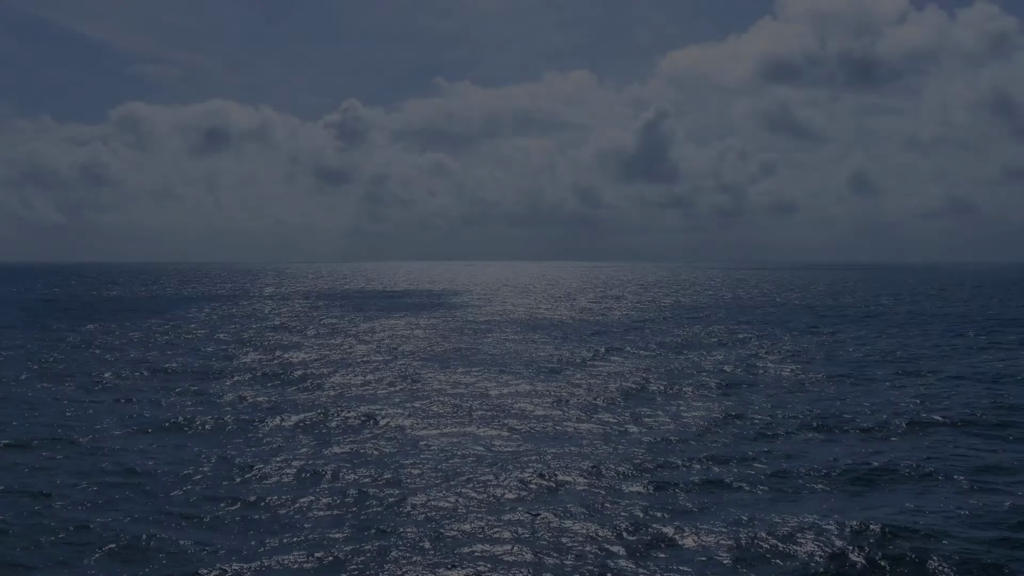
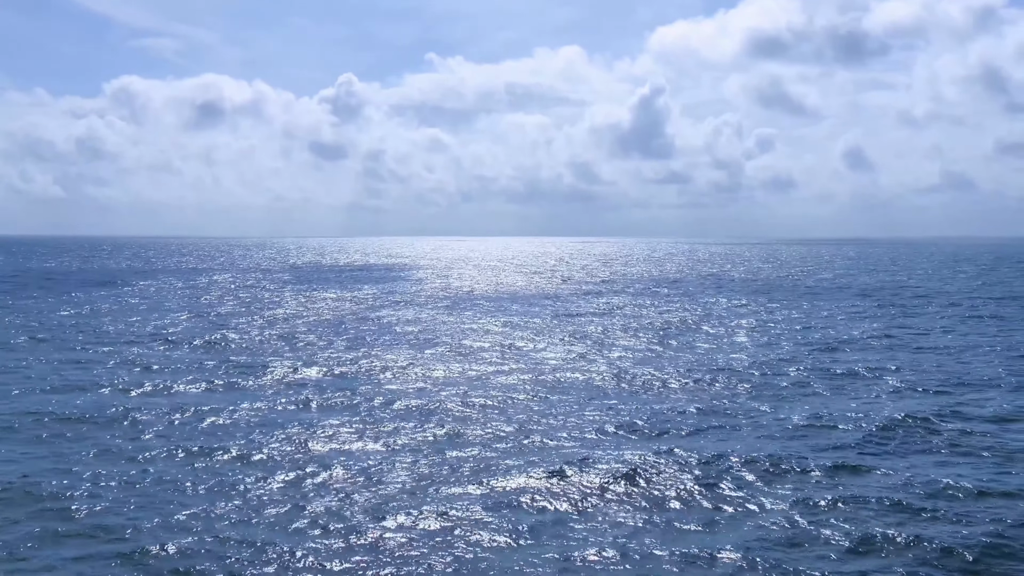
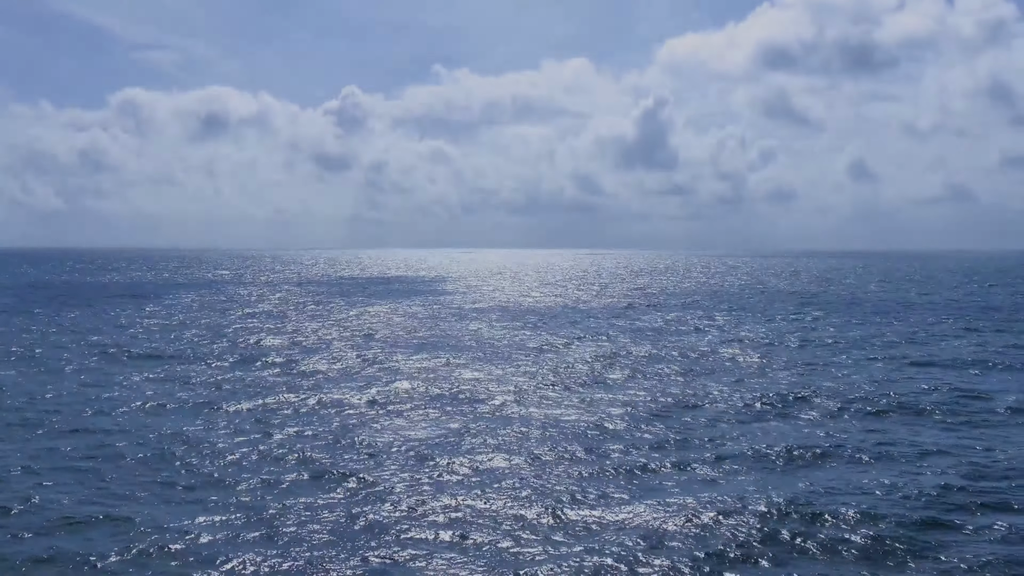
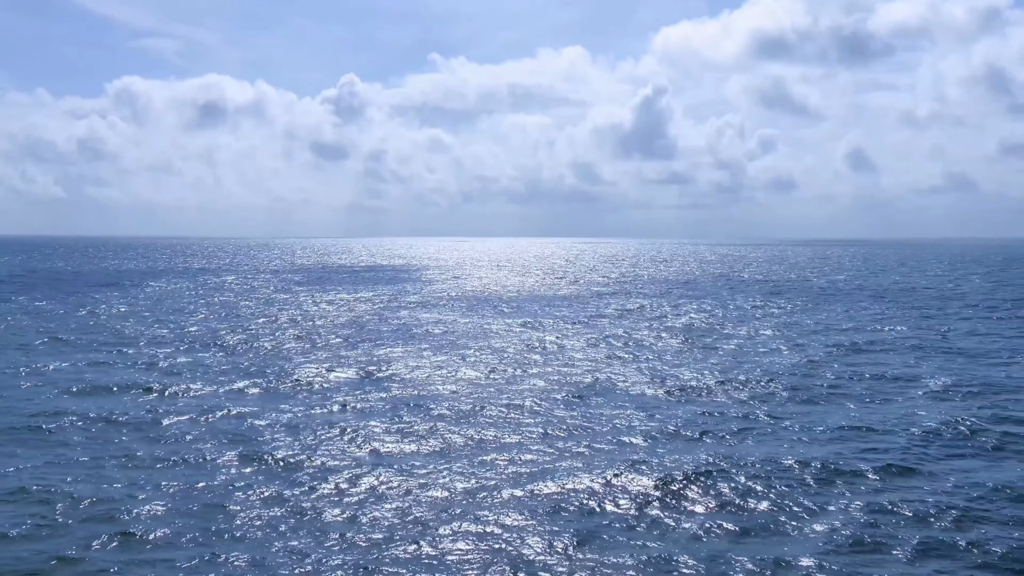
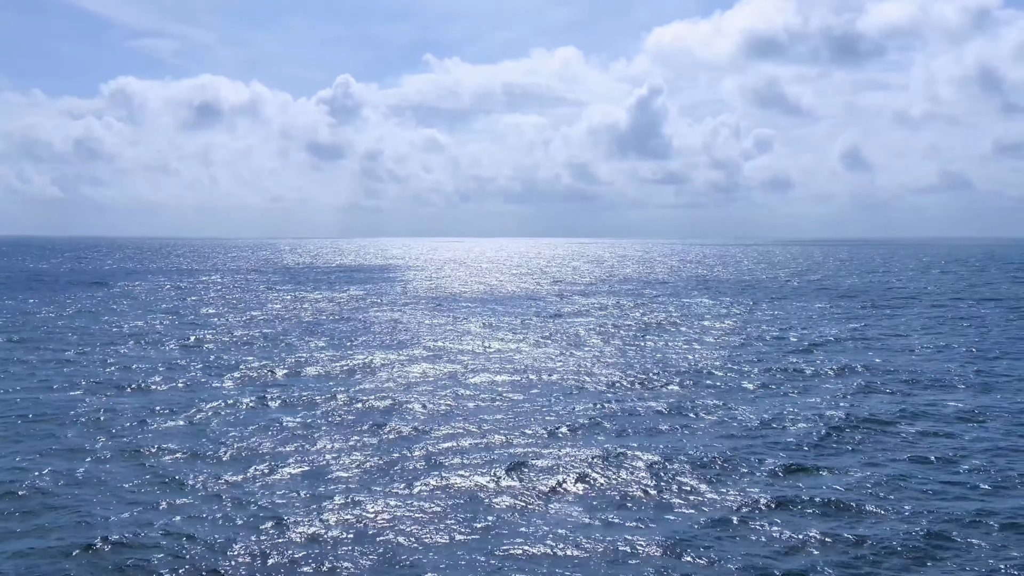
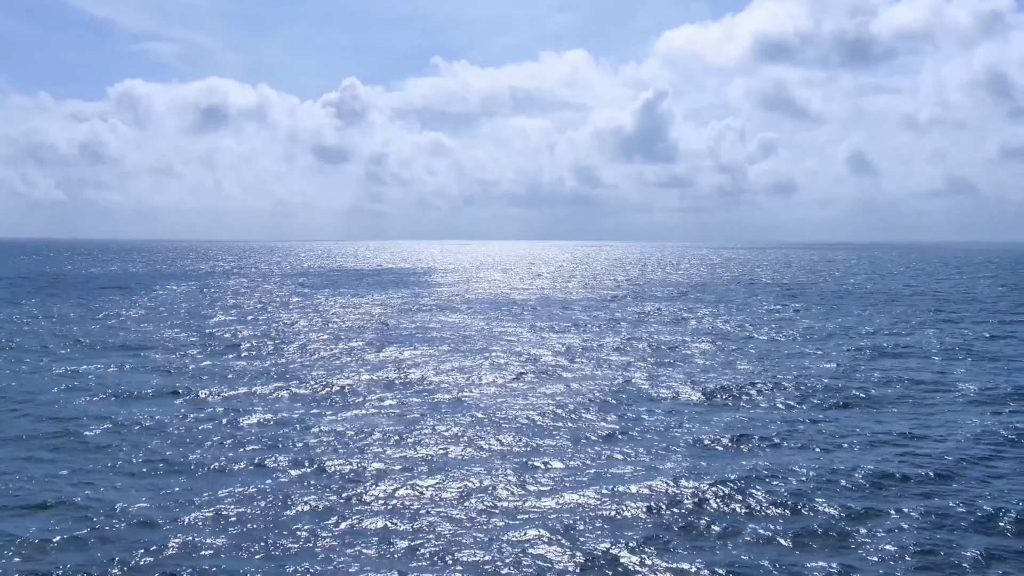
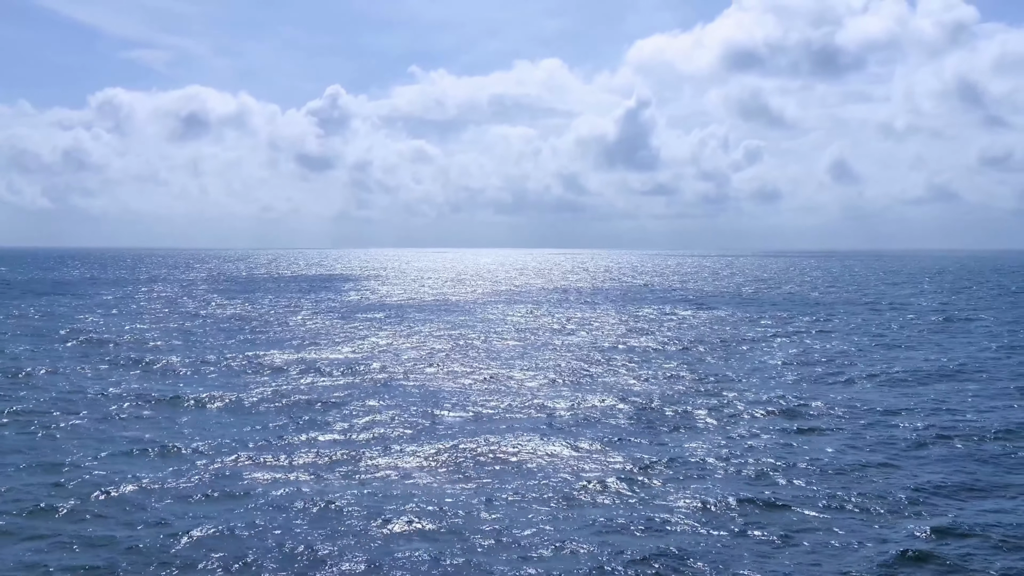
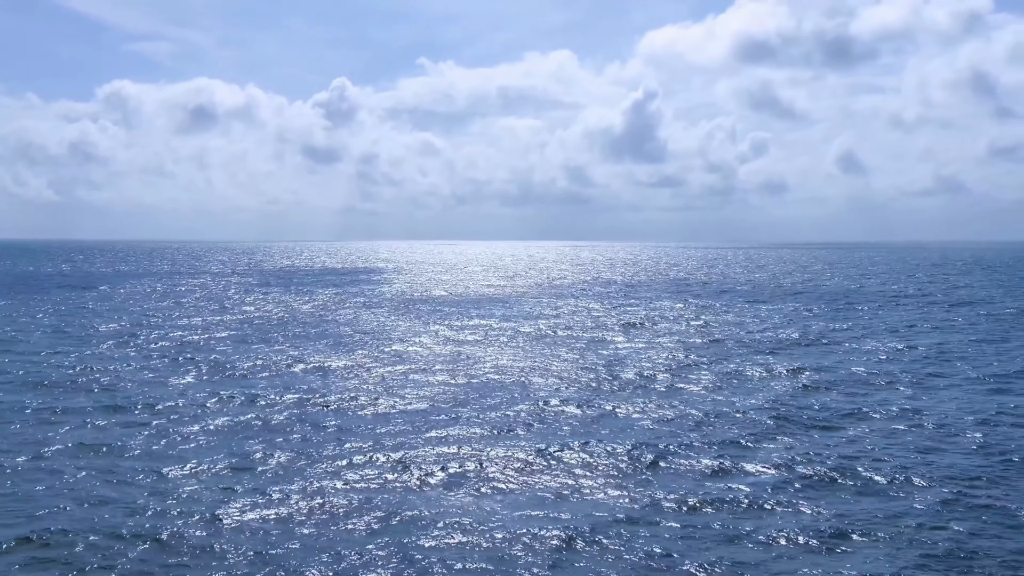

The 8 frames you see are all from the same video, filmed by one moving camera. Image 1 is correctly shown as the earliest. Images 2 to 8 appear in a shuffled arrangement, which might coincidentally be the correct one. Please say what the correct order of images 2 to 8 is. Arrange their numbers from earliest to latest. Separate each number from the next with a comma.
3, 6, 4, 2, 5, 8, 7
